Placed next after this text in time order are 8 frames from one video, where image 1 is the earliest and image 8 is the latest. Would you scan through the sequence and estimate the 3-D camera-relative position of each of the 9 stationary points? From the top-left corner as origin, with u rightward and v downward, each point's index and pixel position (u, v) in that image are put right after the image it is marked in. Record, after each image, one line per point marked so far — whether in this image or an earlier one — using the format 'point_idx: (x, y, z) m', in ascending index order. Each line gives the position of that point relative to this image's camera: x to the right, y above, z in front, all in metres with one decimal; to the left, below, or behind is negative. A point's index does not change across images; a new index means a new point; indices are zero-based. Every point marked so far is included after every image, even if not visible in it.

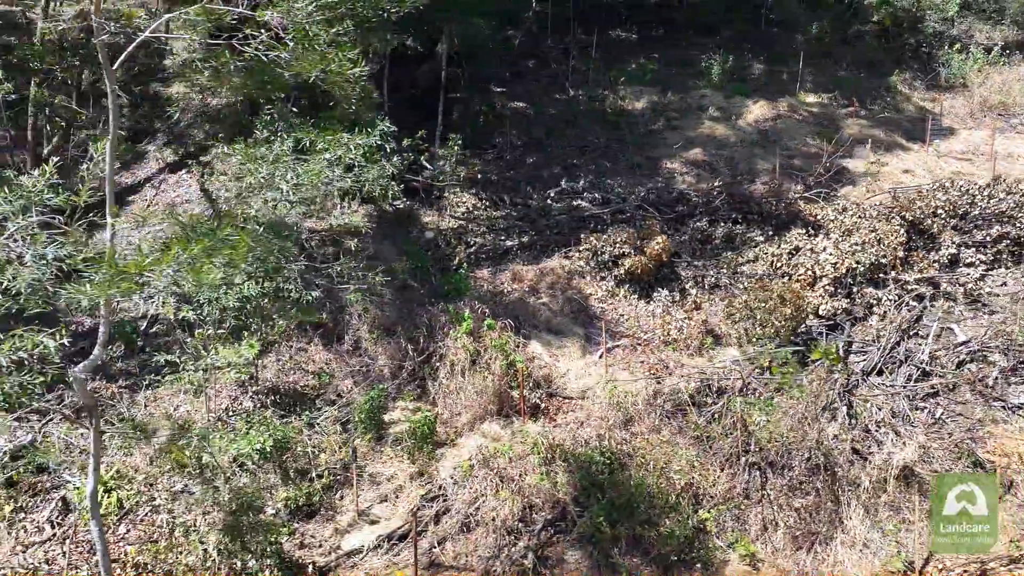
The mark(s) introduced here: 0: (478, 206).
0: (-0.6, +1.3, +11.3) m
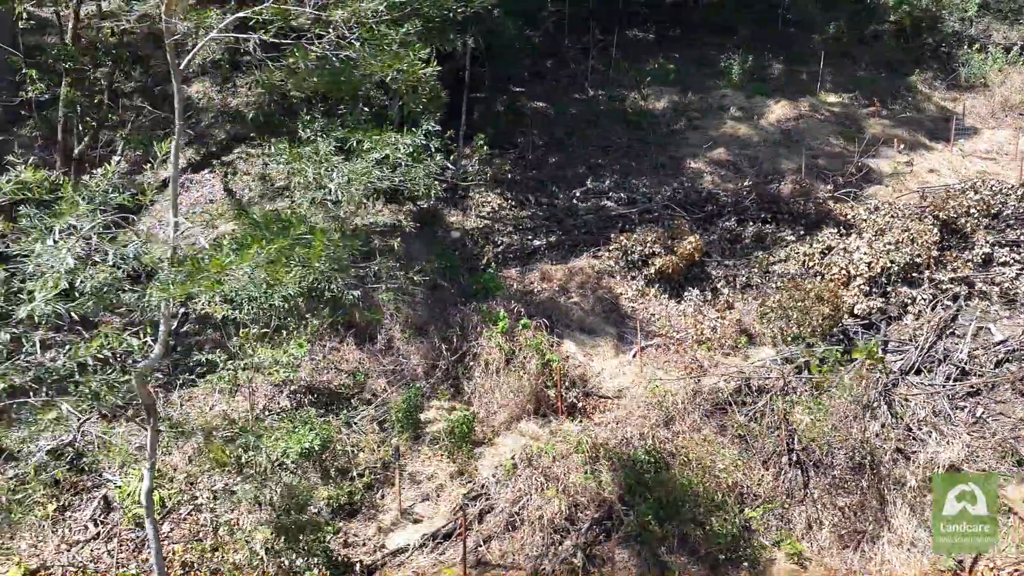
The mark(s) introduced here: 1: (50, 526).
0: (-0.2, +1.3, +11.3) m
1: (-4.5, -2.3, +7.0) m
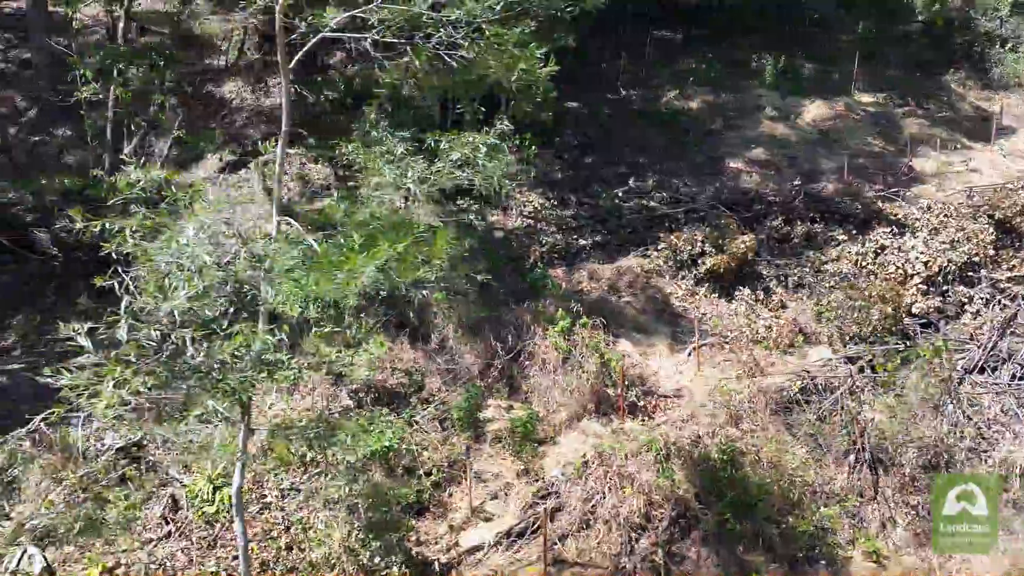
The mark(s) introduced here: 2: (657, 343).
0: (+0.5, +1.3, +11.3) m
1: (-3.8, -2.3, +7.1) m
2: (+1.8, -0.7, +9.0) m
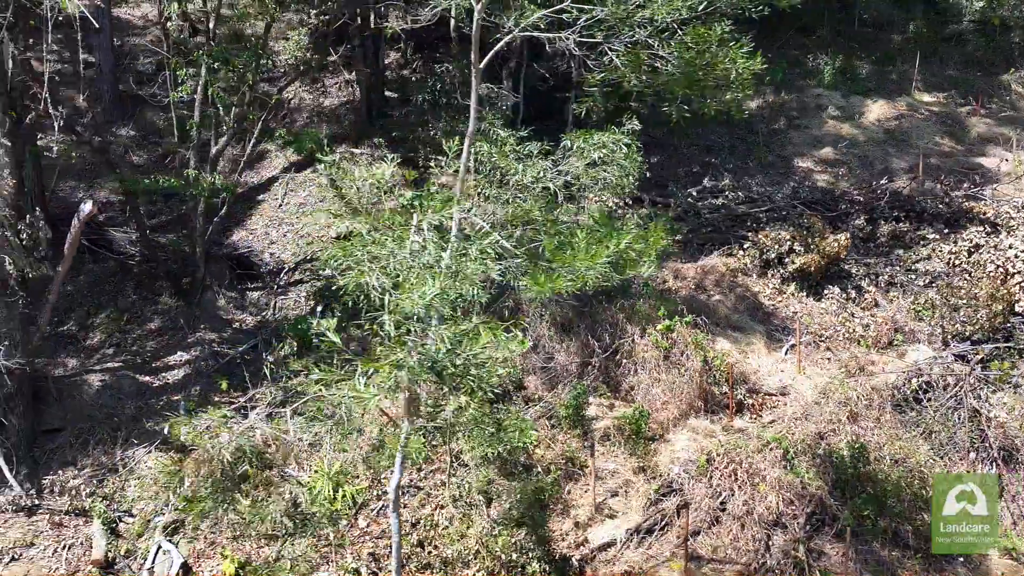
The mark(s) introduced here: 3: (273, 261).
0: (+1.7, +1.3, +11.4) m
1: (-2.6, -2.3, +7.1) m
2: (+3.0, -0.7, +9.0) m
3: (-3.8, +0.4, +11.6) m
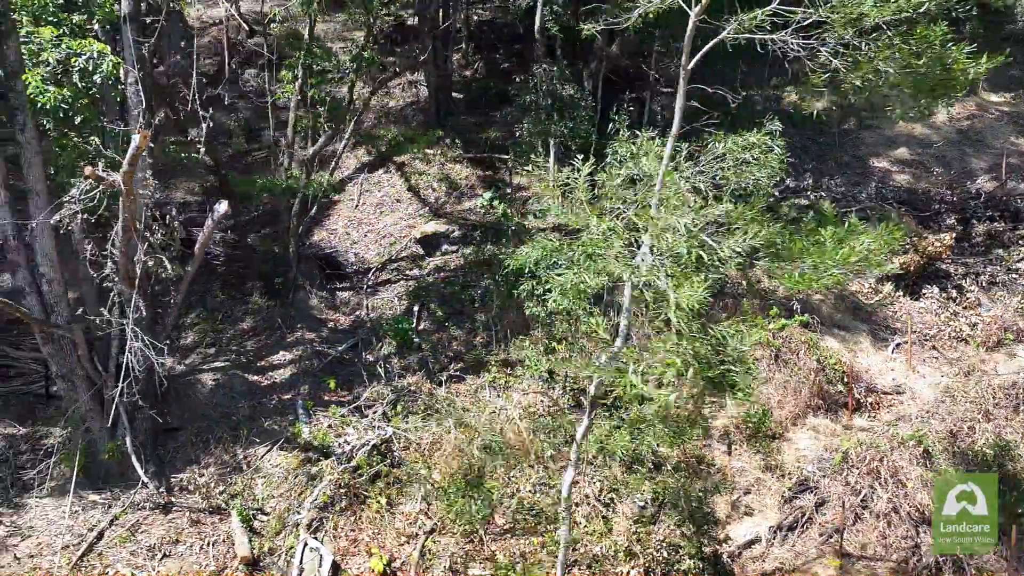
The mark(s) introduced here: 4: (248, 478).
0: (+3.1, +1.3, +11.4) m
1: (-1.3, -2.3, +7.2) m
2: (+4.3, -0.7, +9.1) m
3: (-2.5, +0.4, +11.6) m
4: (-2.8, -2.0, +7.7) m
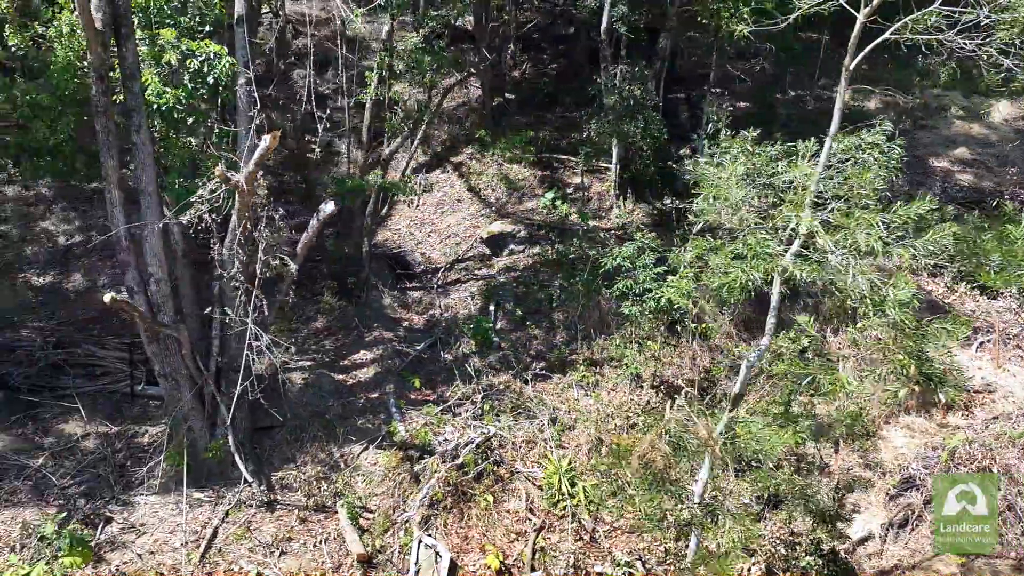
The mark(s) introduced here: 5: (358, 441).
0: (+4.1, +1.3, +11.4) m
1: (-0.2, -2.3, +7.2) m
2: (+5.4, -0.6, +9.1) m
3: (-1.4, +0.4, +11.7) m
4: (-1.8, -2.0, +7.8) m
5: (-1.7, -1.7, +8.2) m
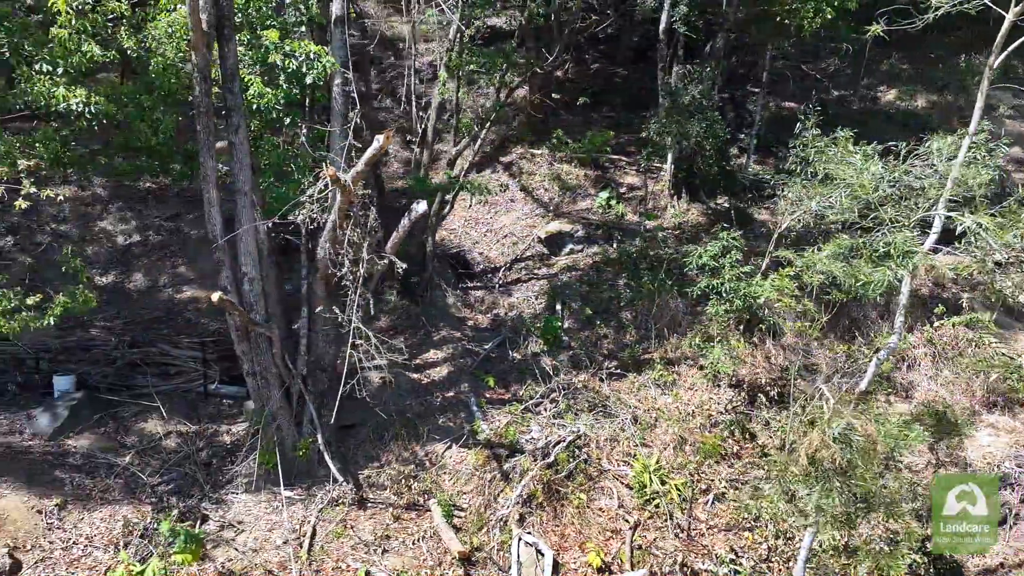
0: (+5.1, +1.4, +11.5) m
1: (+0.7, -2.2, +7.3) m
2: (+6.3, -0.6, +9.1) m
3: (-0.4, +0.4, +11.7) m
4: (-0.8, -2.0, +7.8) m
5: (-0.8, -1.7, +8.2) m
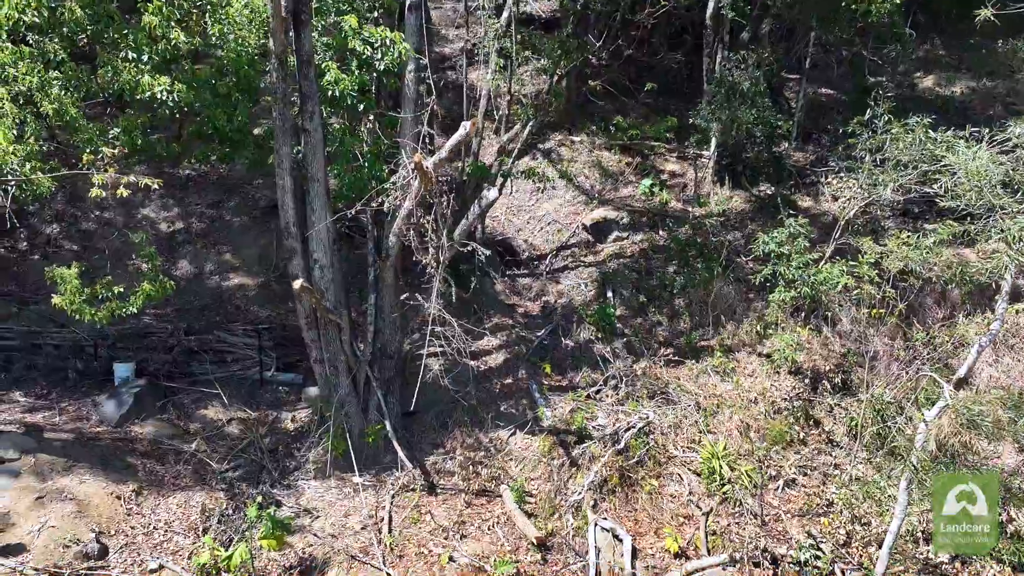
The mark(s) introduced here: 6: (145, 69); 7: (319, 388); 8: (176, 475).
0: (+5.8, +1.6, +11.4) m
1: (+1.4, -2.1, +7.3) m
2: (+7.1, -0.5, +9.1) m
3: (+0.3, +0.6, +11.7) m
4: (-0.1, -1.9, +7.9) m
5: (-0.1, -1.6, +8.3) m
6: (-3.1, +1.9, +6.1) m
7: (-2.1, -1.1, +7.9) m
8: (-3.5, -1.9, +7.5) m
